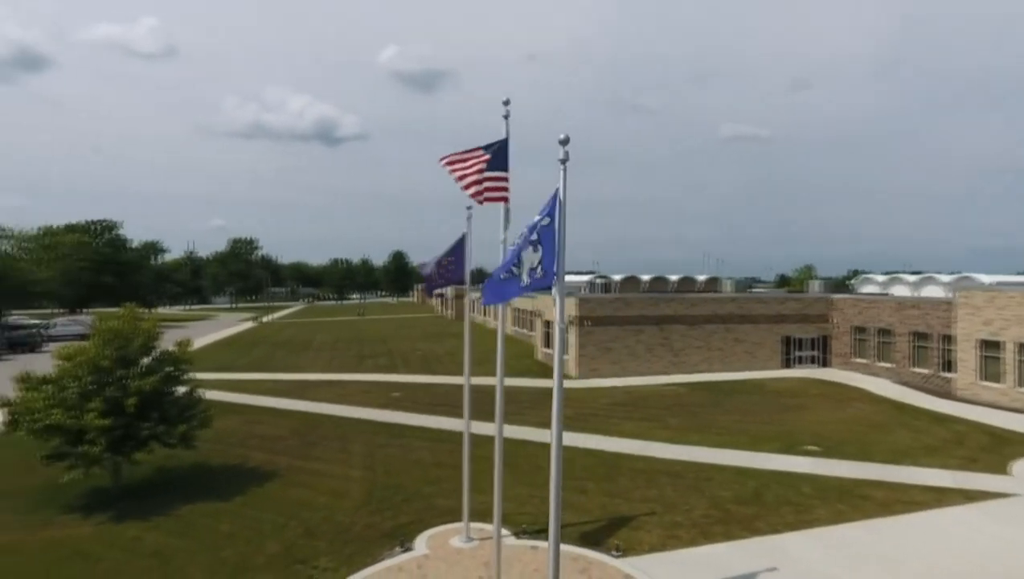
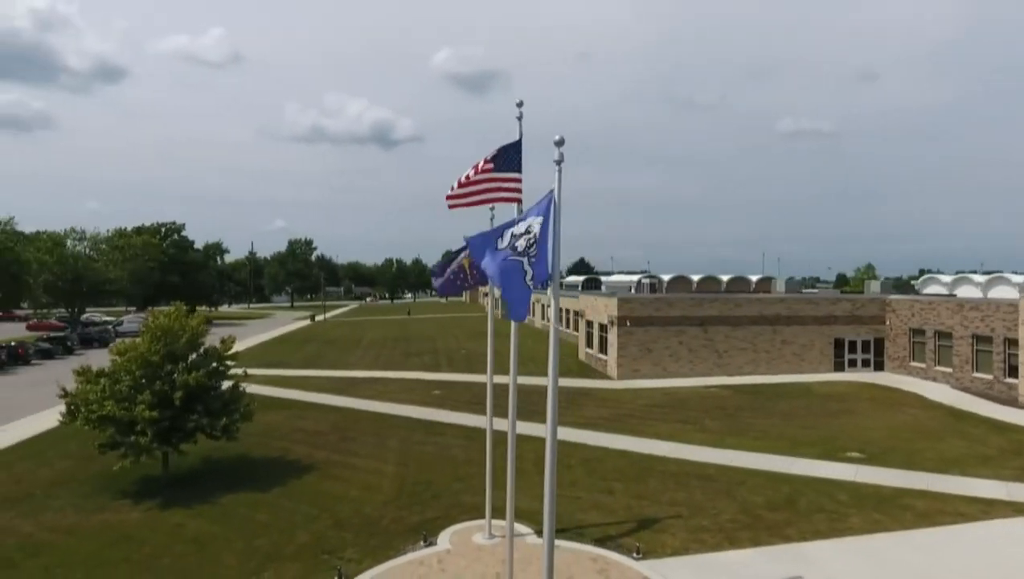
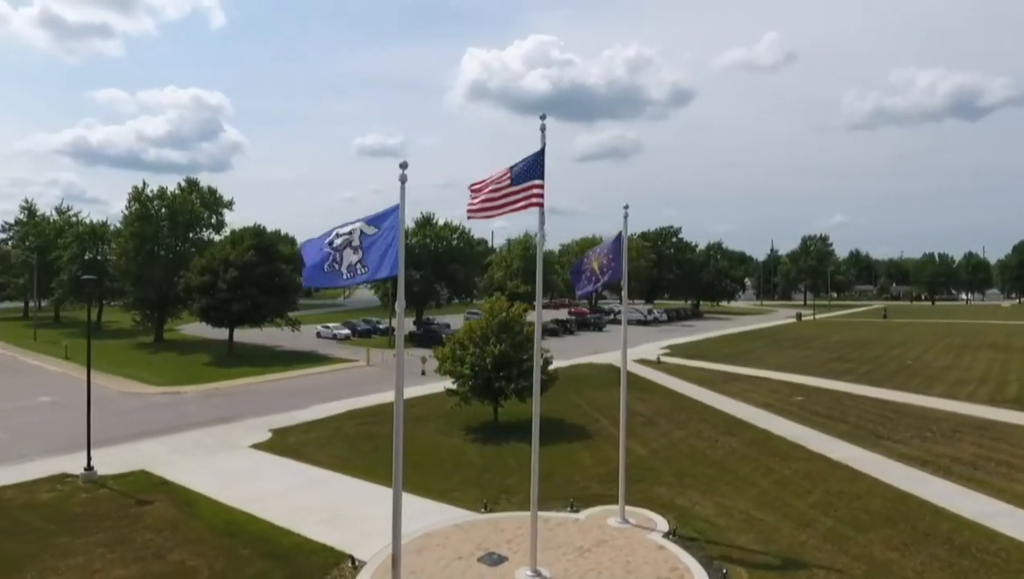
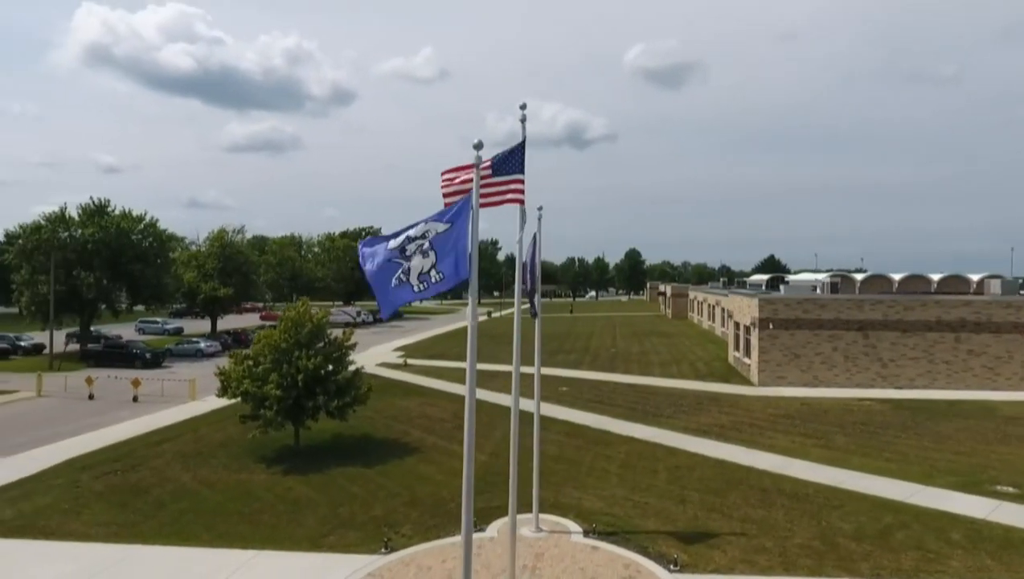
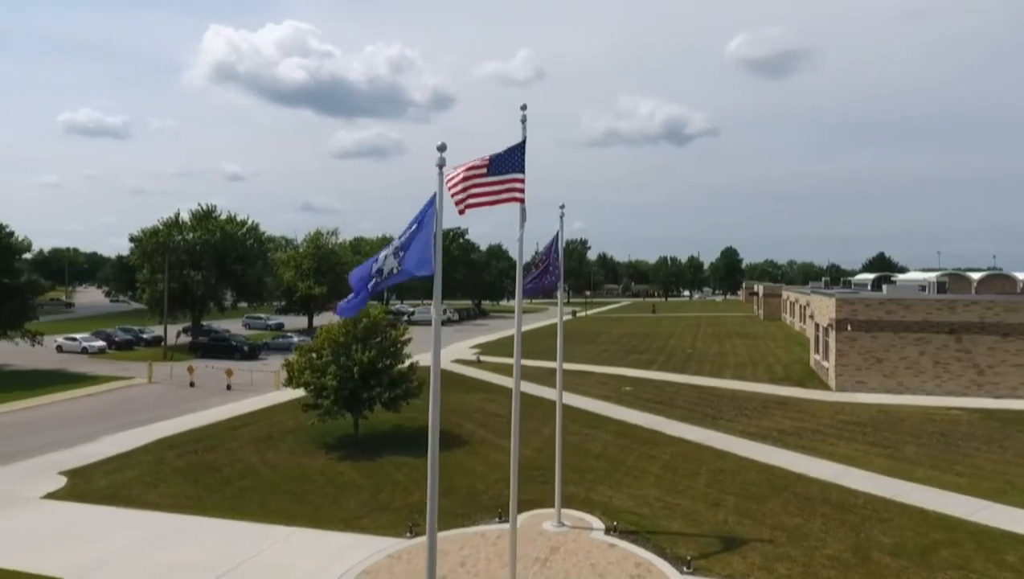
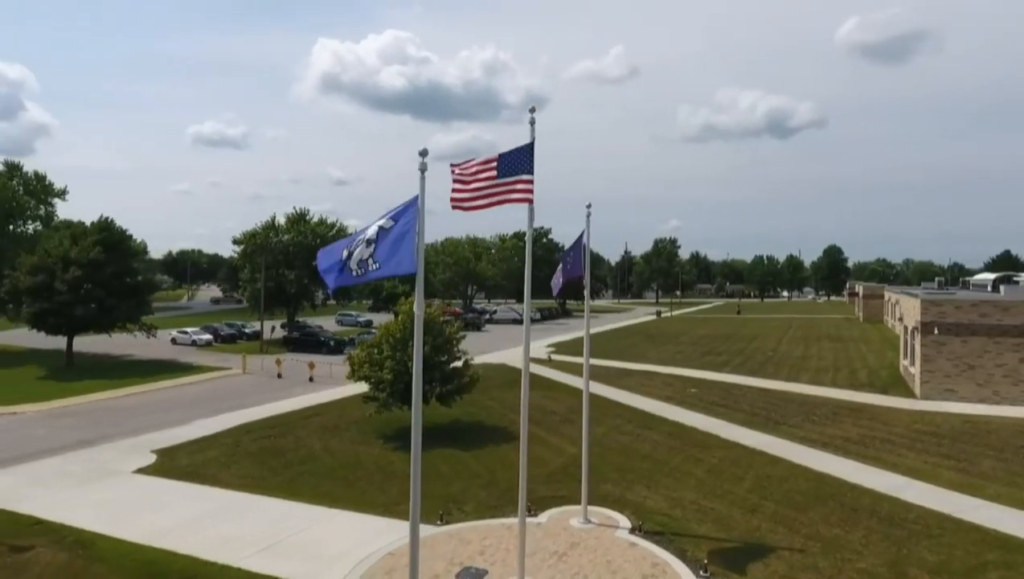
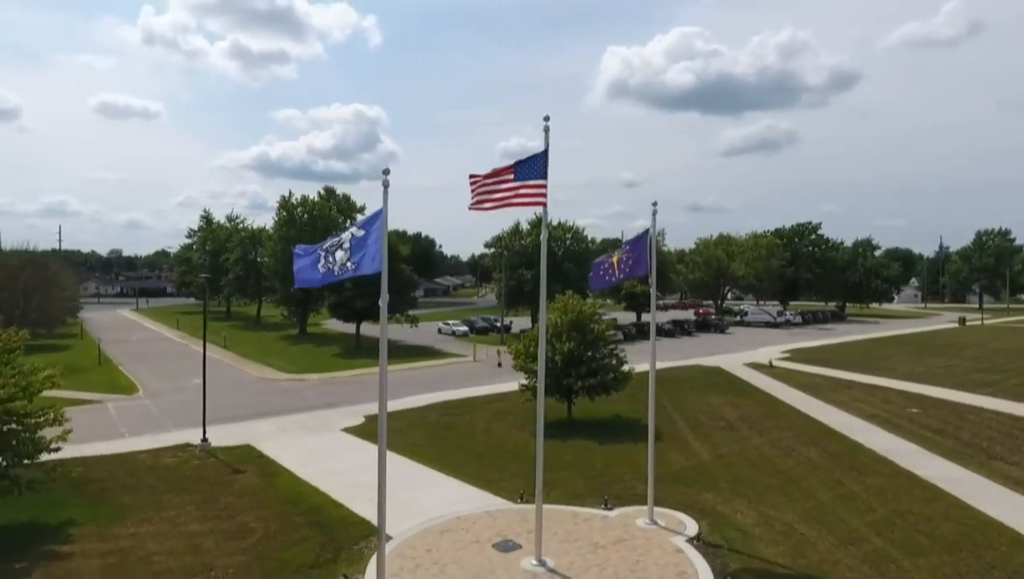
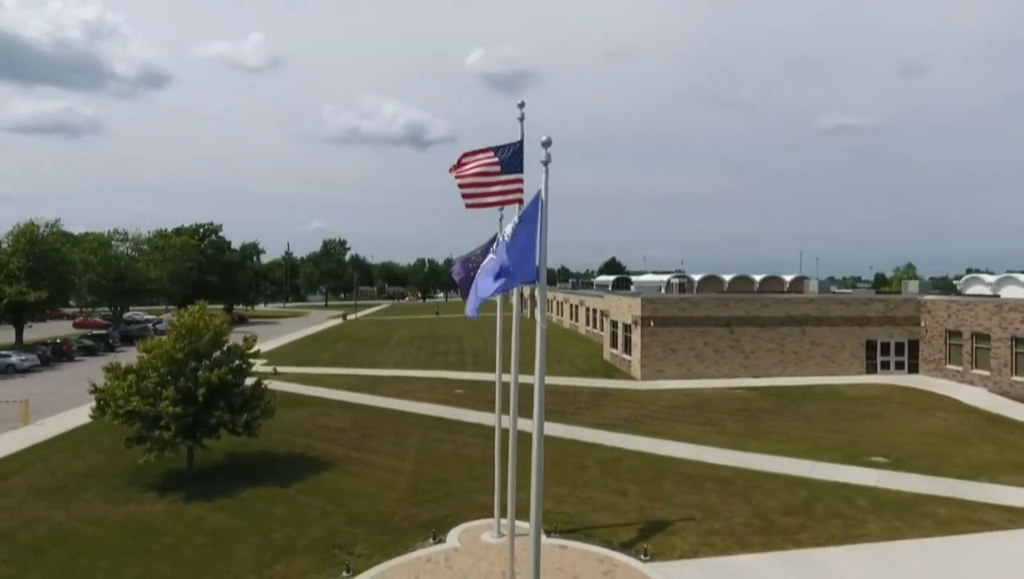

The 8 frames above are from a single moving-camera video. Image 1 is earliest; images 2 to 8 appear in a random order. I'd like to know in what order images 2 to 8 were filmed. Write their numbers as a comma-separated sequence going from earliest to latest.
2, 8, 4, 5, 6, 3, 7
